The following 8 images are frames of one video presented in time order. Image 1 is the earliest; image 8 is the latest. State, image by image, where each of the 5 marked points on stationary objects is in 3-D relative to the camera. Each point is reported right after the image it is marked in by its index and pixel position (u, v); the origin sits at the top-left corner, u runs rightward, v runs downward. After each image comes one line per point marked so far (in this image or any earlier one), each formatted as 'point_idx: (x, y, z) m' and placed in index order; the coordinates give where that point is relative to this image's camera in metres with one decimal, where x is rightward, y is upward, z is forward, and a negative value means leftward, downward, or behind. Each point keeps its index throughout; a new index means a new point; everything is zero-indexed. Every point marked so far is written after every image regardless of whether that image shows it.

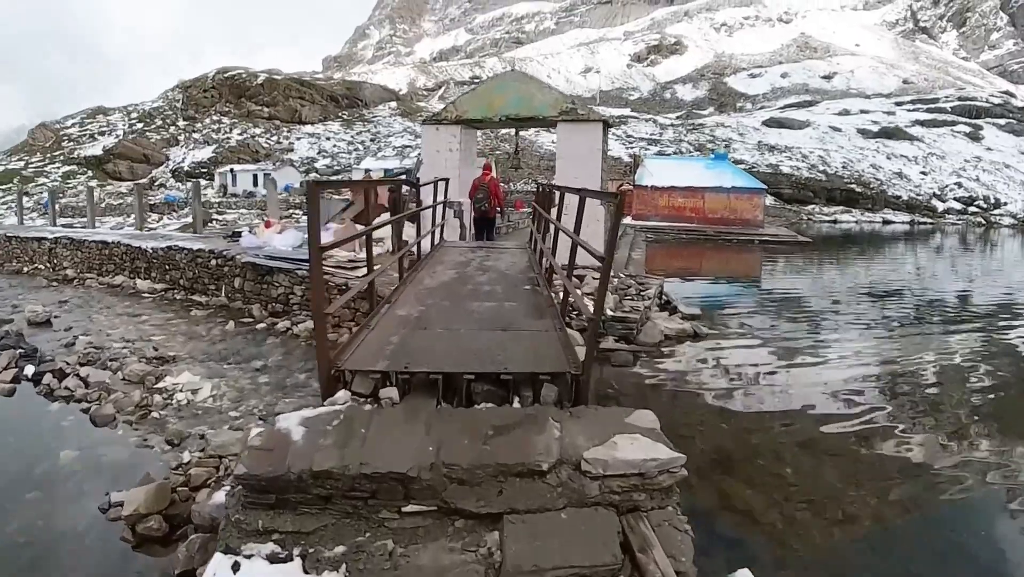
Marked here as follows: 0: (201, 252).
0: (-4.9, +0.6, +11.5) m
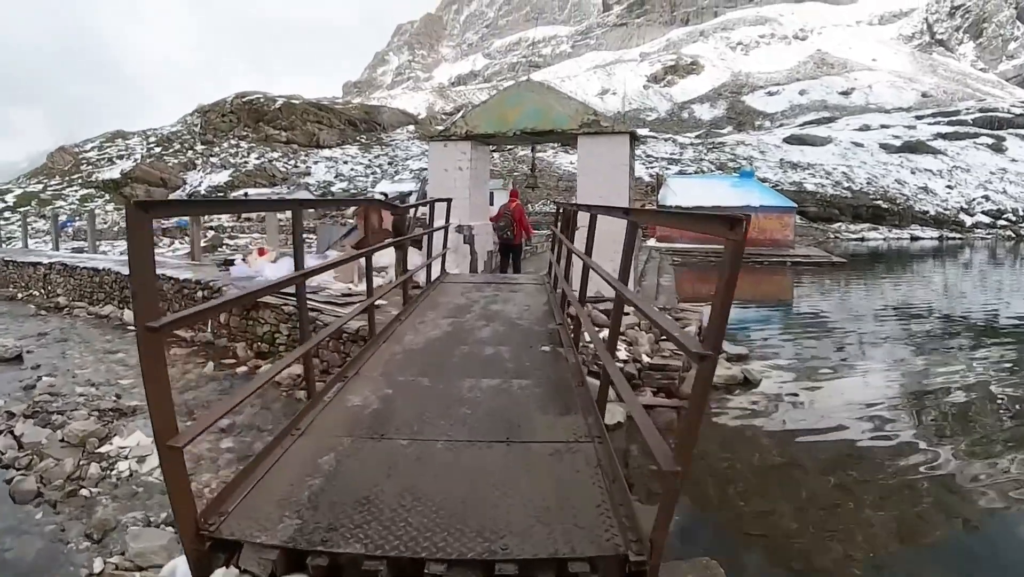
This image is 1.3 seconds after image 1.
0: (-4.7, +0.1, +10.4) m
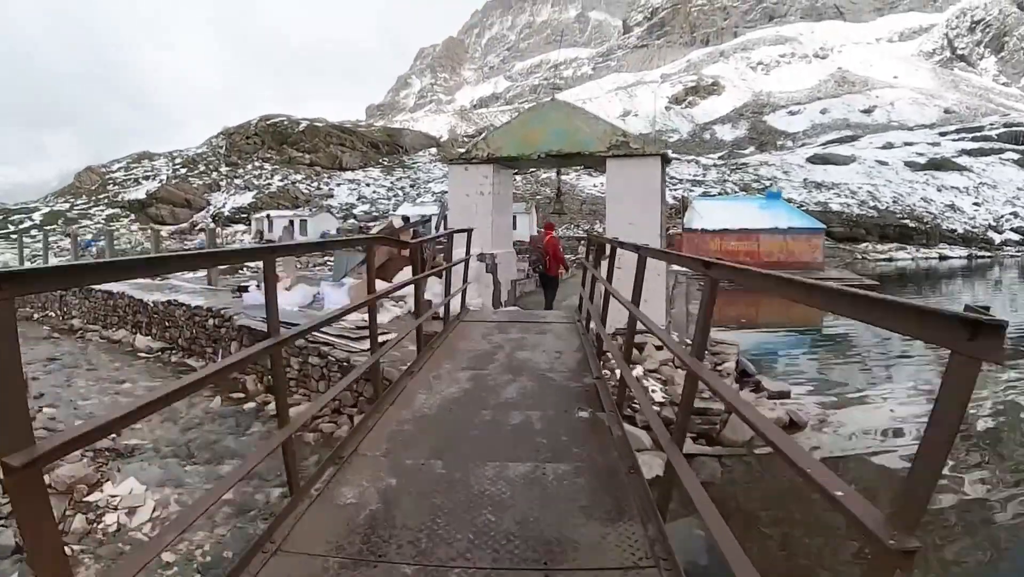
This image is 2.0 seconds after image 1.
0: (-4.3, -0.3, +10.1) m
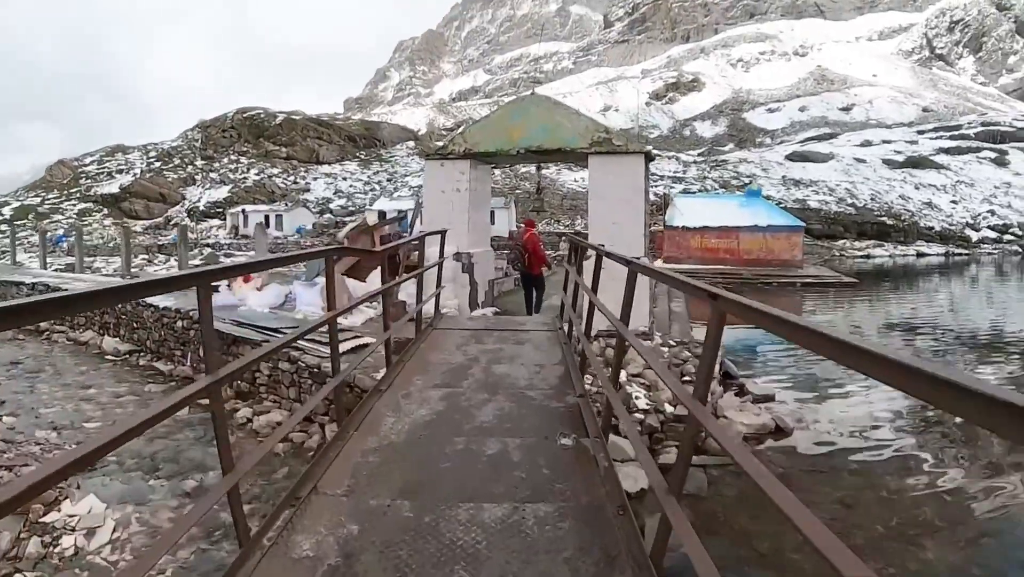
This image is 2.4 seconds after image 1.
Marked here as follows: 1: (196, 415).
0: (-4.6, -0.3, +9.8) m
1: (-3.1, -1.3, +7.2) m
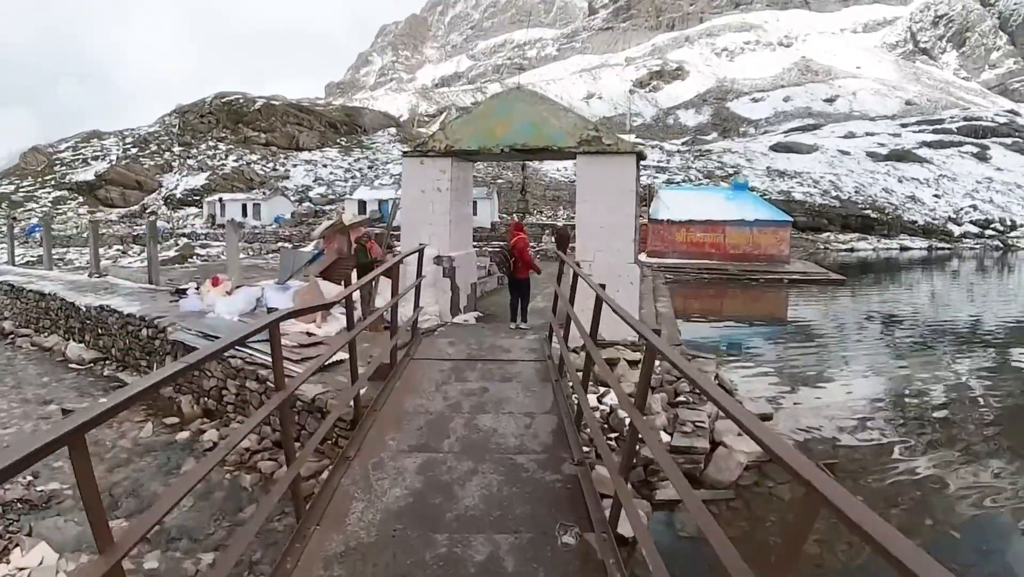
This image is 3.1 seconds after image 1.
0: (-4.8, -0.3, +9.3) m
1: (-3.3, -1.3, +6.8) m
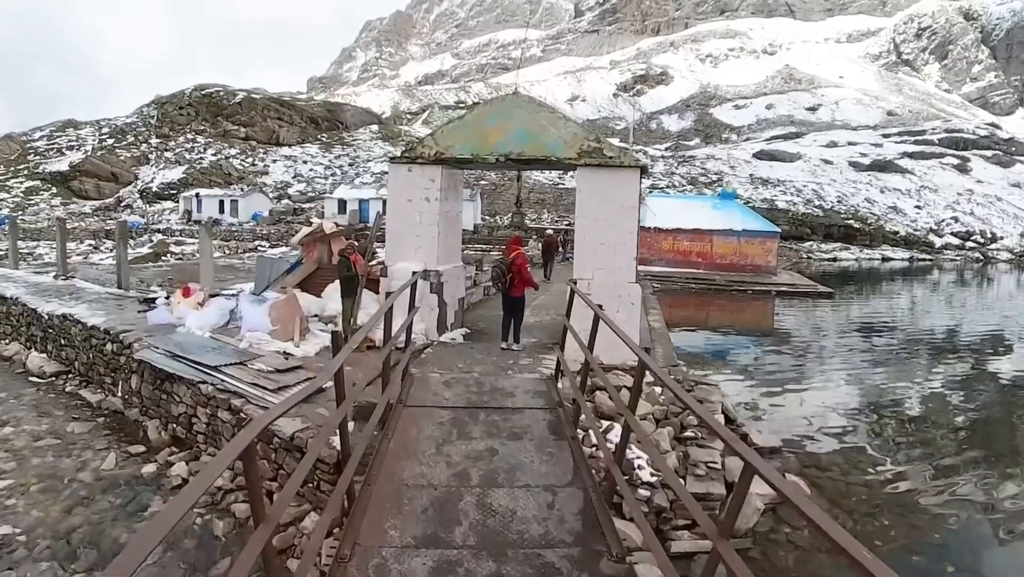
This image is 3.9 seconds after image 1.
0: (-4.9, -0.4, +8.7) m
1: (-3.3, -1.5, +6.2) m
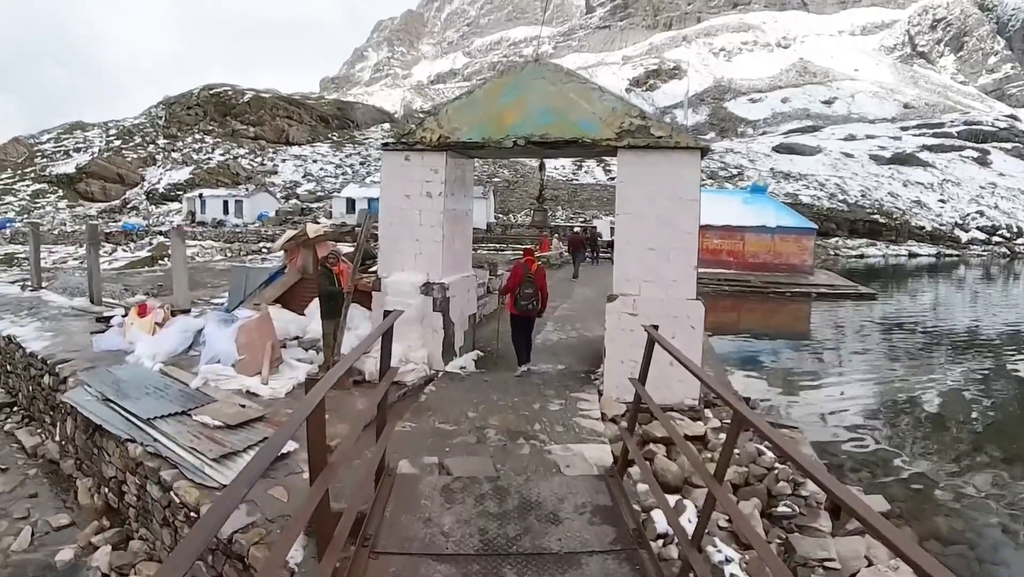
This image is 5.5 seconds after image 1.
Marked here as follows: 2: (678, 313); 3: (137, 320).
0: (-4.7, -0.6, +7.2) m
1: (-3.1, -1.7, +4.7) m
2: (+1.2, -0.2, +5.4) m
3: (-3.7, -0.3, +7.3) m
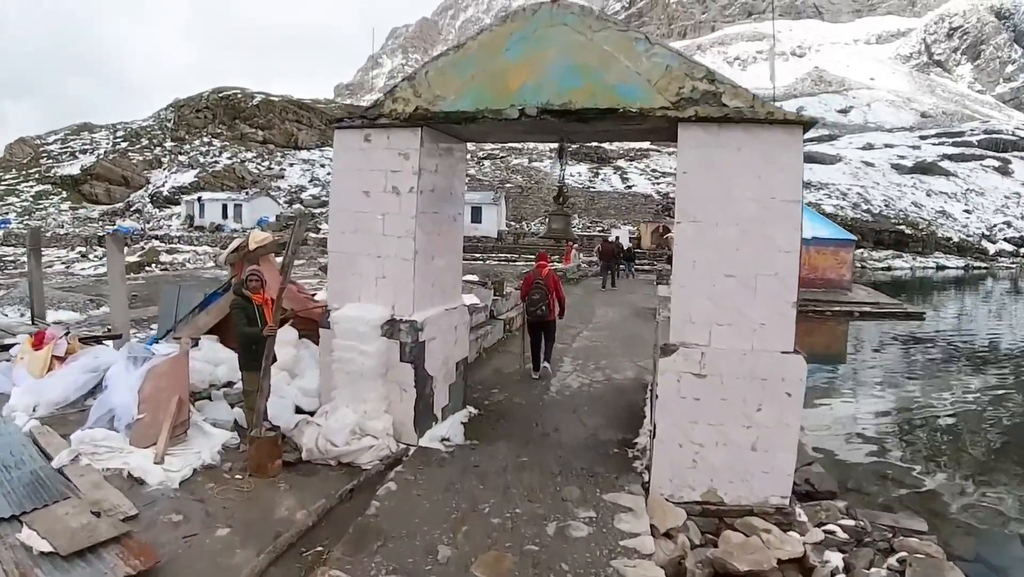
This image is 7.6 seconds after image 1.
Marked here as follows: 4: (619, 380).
0: (-4.7, -0.8, +5.5) m
1: (-3.2, -1.8, +3.0) m
2: (+1.3, -0.4, +3.7) m
3: (-3.7, -0.5, +5.6) m
4: (+0.9, -0.8, +6.0) m
